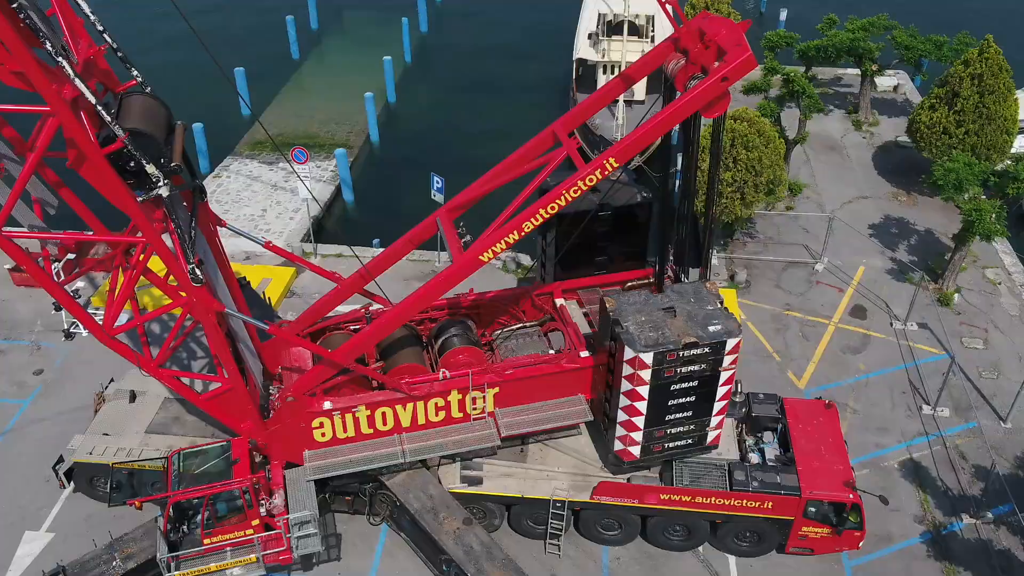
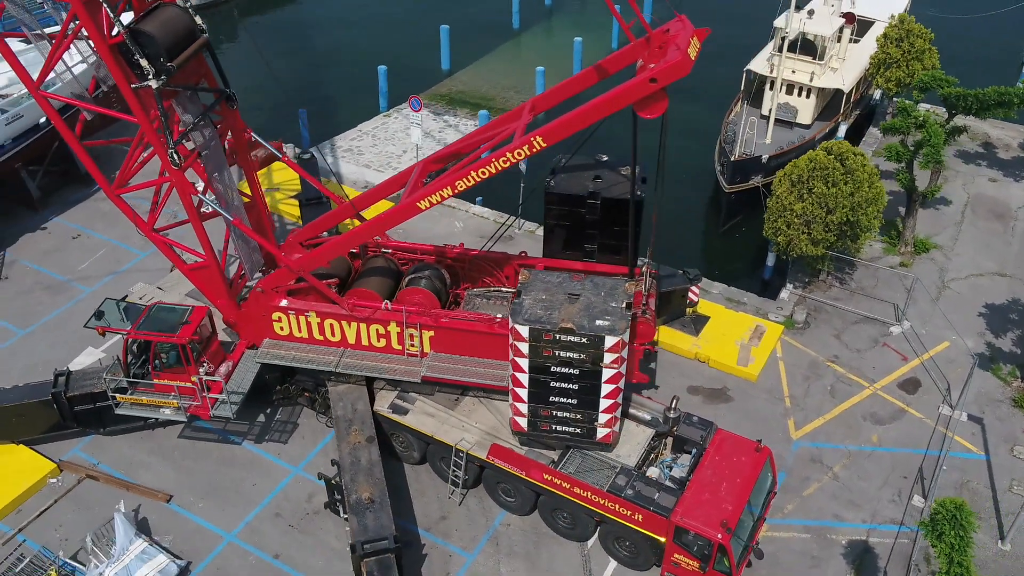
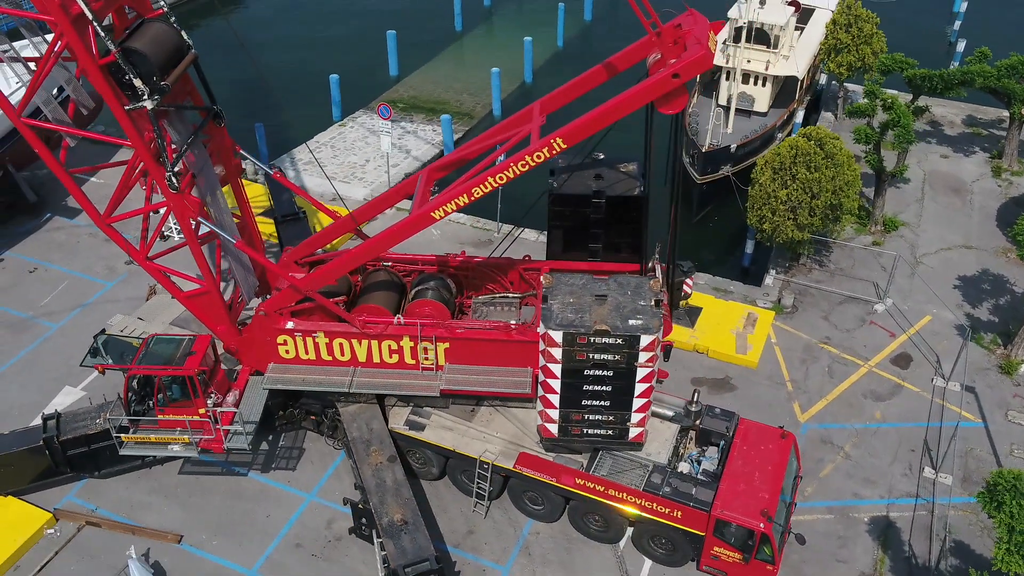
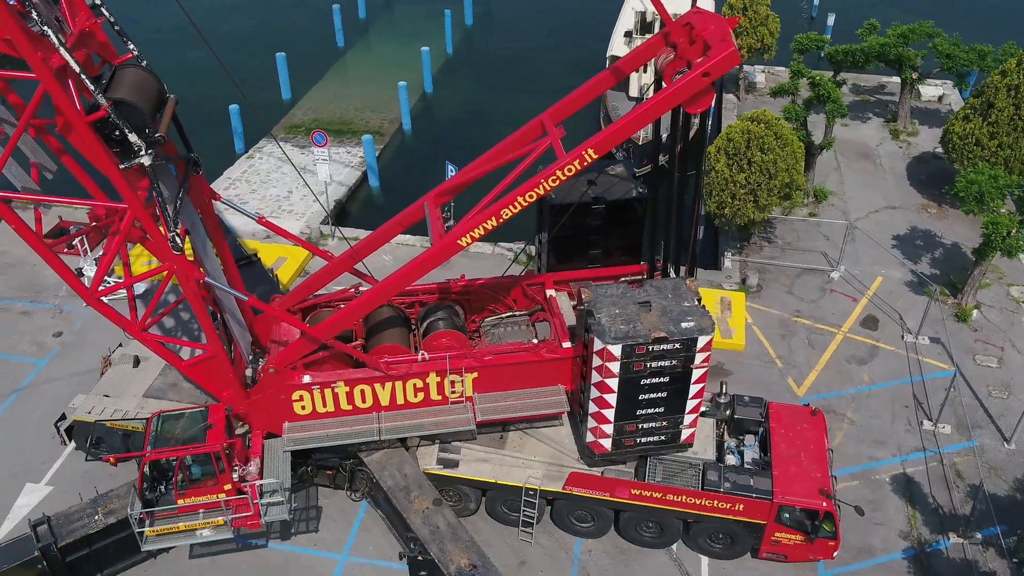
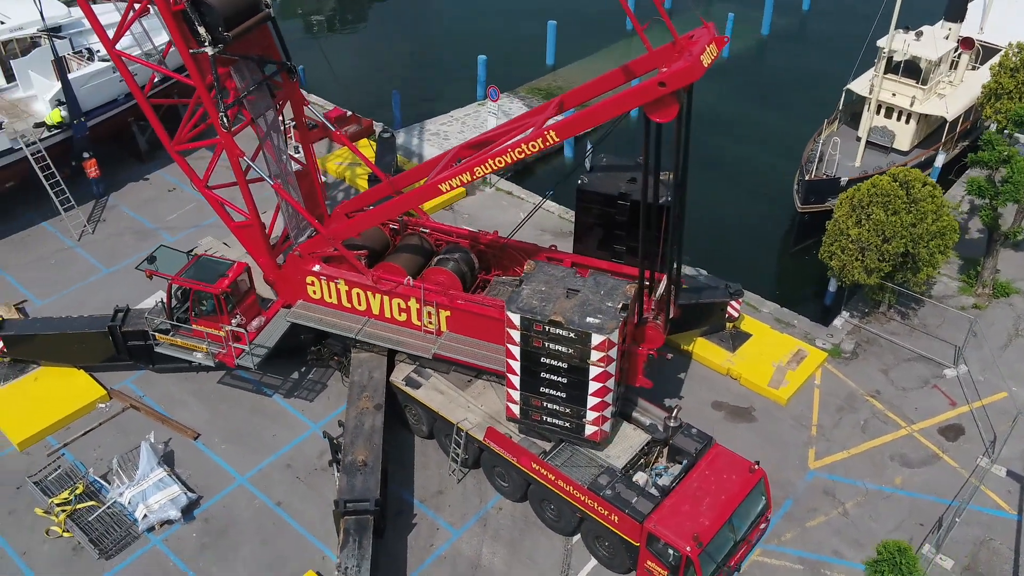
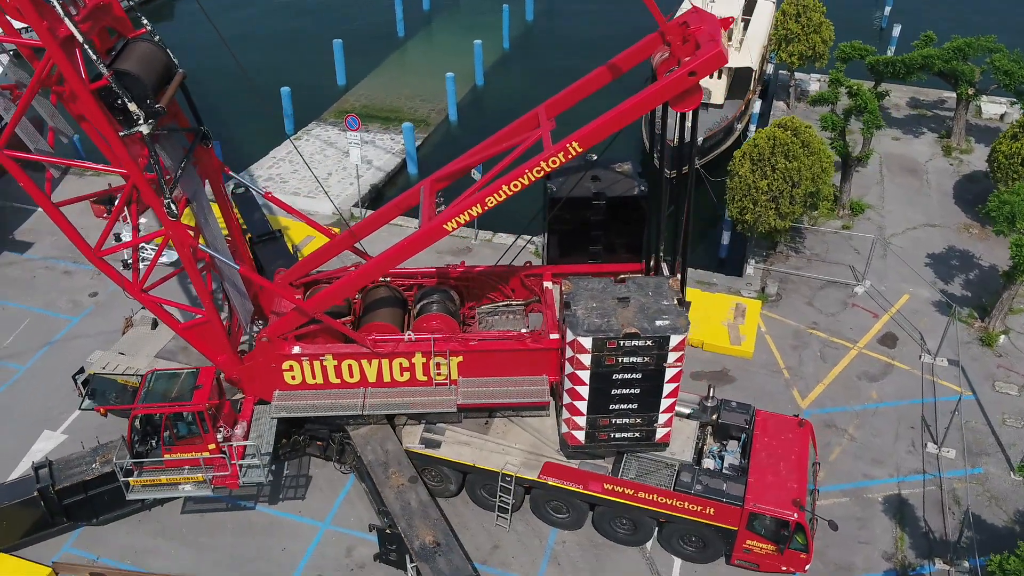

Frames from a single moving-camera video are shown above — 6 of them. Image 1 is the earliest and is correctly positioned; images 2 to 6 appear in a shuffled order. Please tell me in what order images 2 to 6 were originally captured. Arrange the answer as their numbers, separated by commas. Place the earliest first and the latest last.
4, 6, 3, 2, 5
